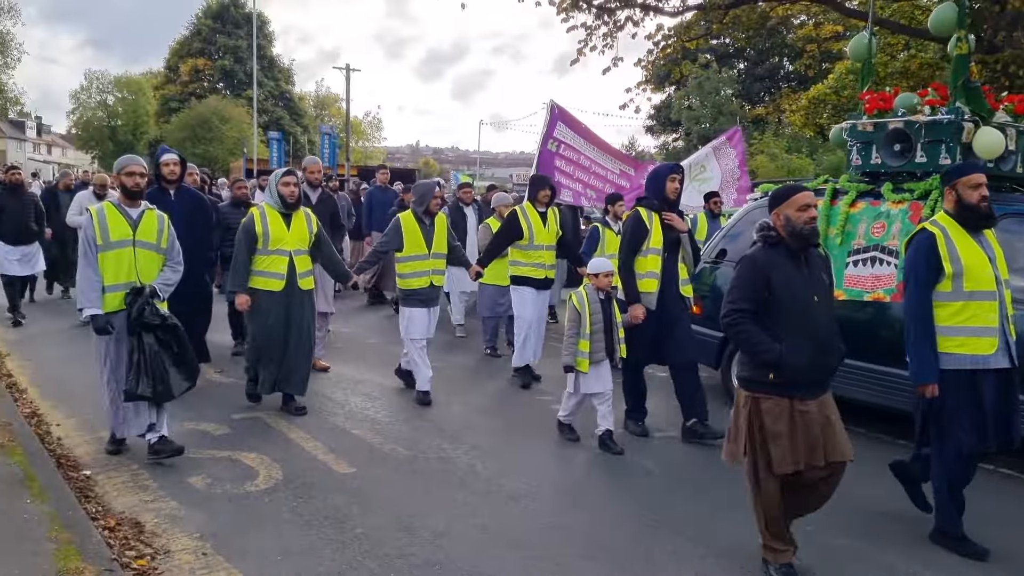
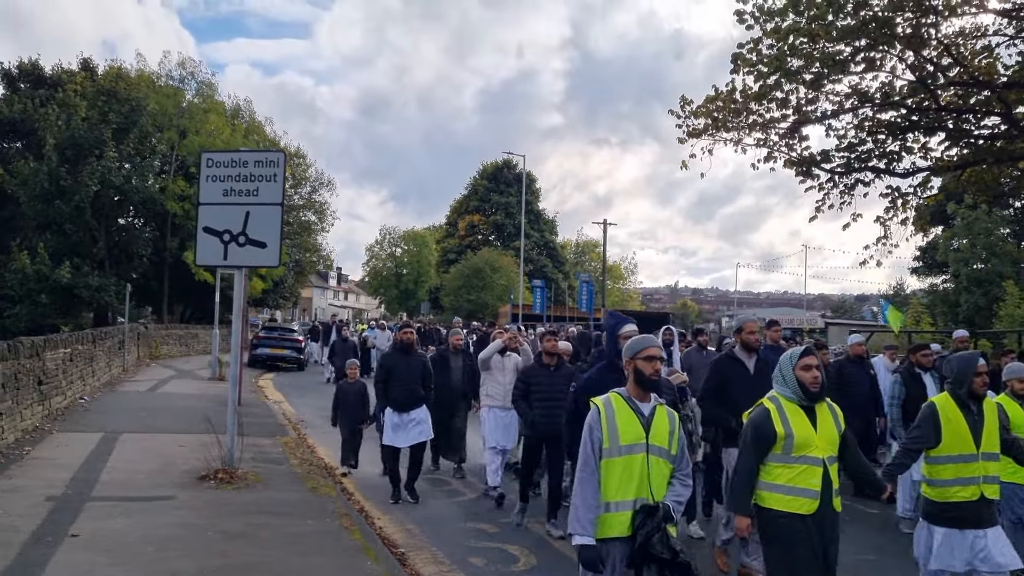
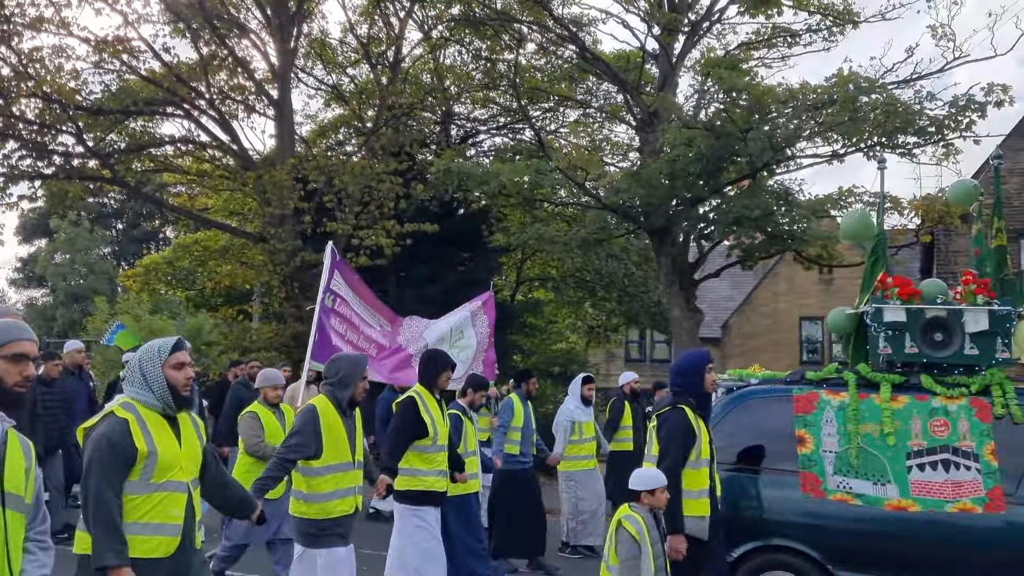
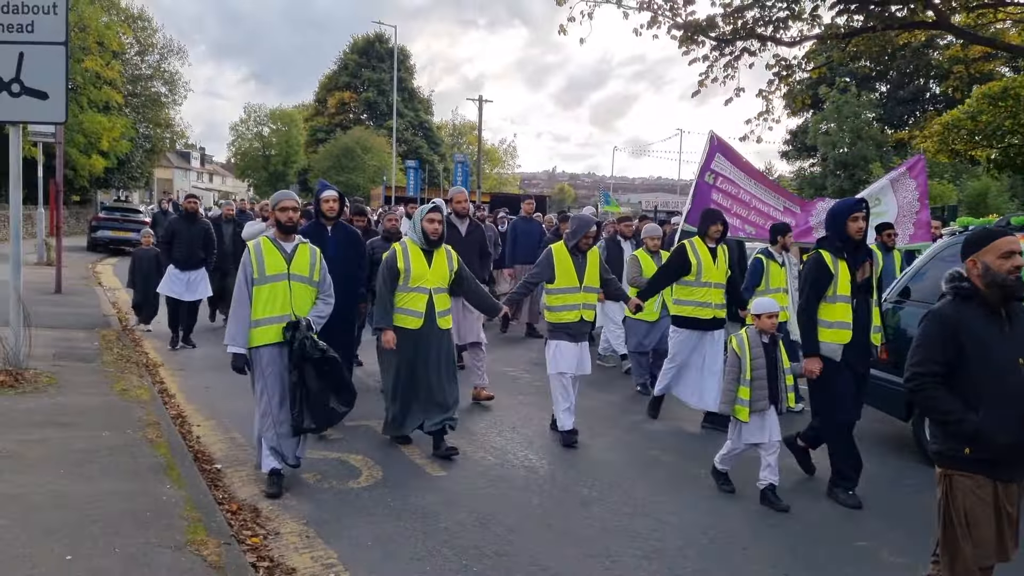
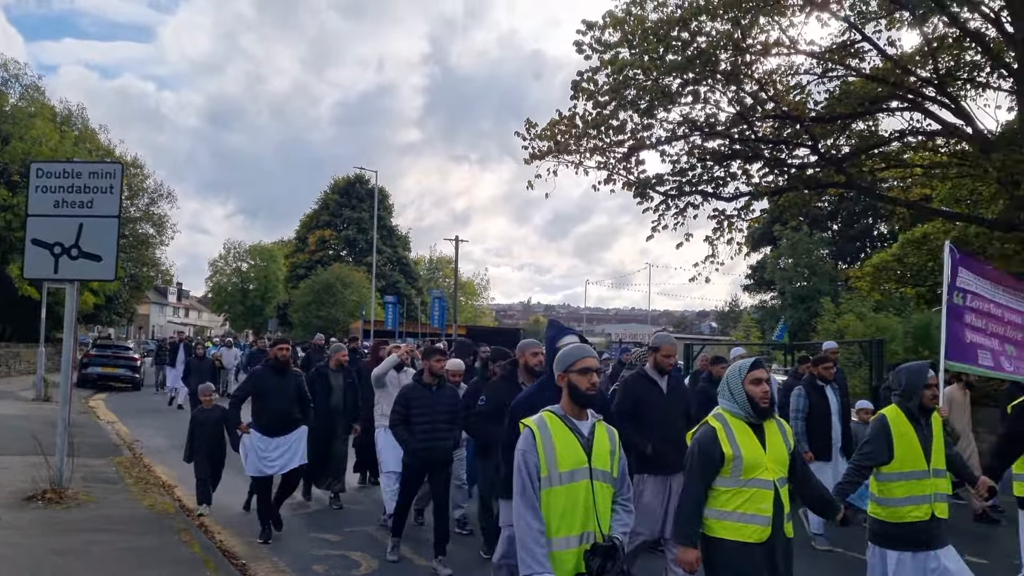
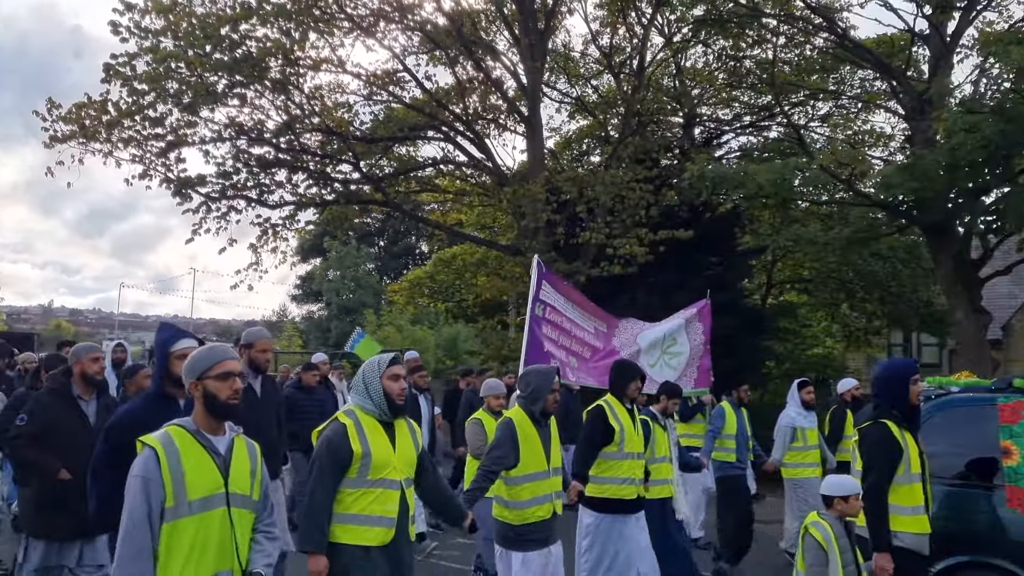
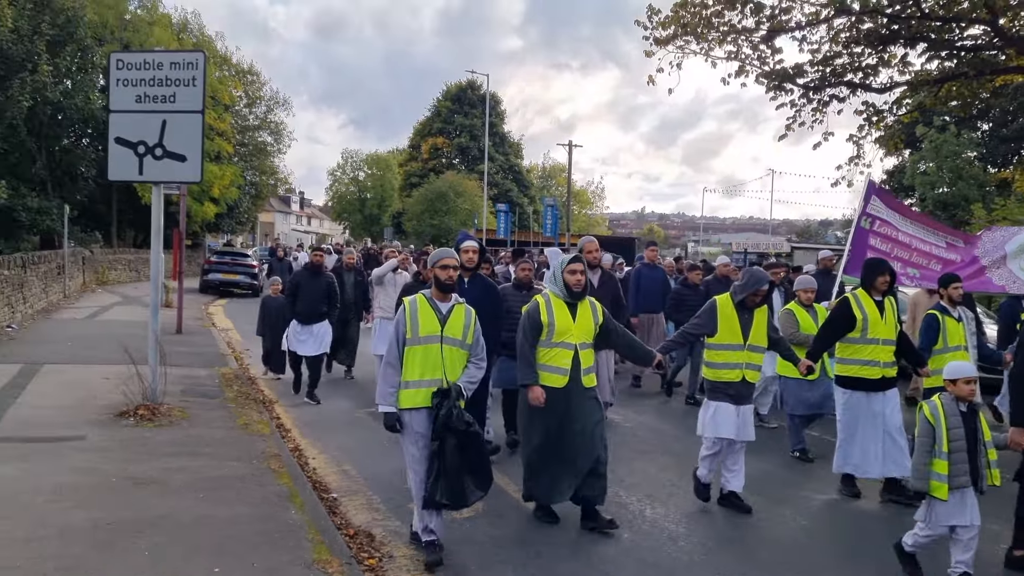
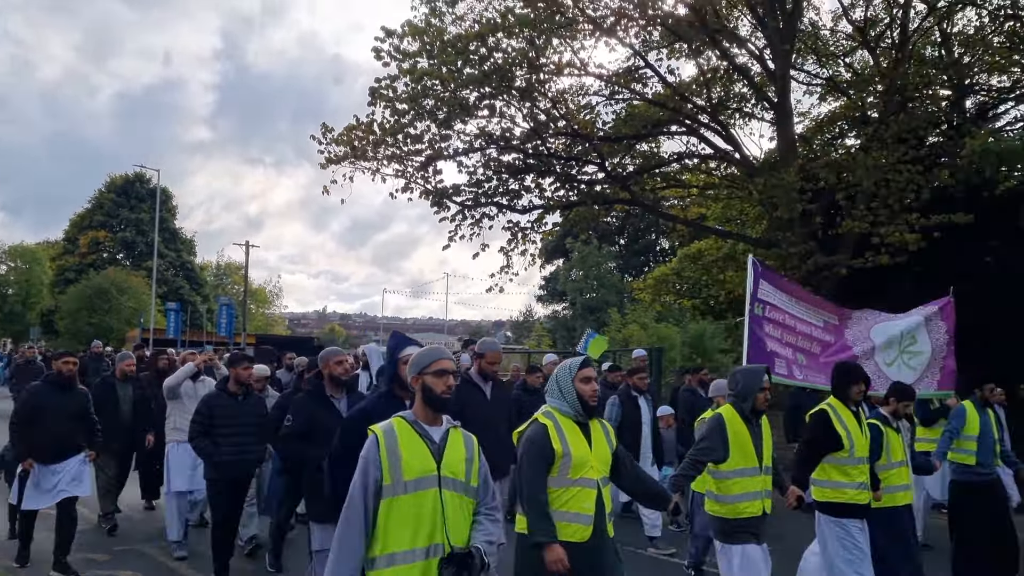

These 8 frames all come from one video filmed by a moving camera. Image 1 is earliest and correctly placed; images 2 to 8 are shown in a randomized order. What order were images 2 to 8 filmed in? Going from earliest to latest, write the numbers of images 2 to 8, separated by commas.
4, 7, 2, 5, 8, 6, 3
